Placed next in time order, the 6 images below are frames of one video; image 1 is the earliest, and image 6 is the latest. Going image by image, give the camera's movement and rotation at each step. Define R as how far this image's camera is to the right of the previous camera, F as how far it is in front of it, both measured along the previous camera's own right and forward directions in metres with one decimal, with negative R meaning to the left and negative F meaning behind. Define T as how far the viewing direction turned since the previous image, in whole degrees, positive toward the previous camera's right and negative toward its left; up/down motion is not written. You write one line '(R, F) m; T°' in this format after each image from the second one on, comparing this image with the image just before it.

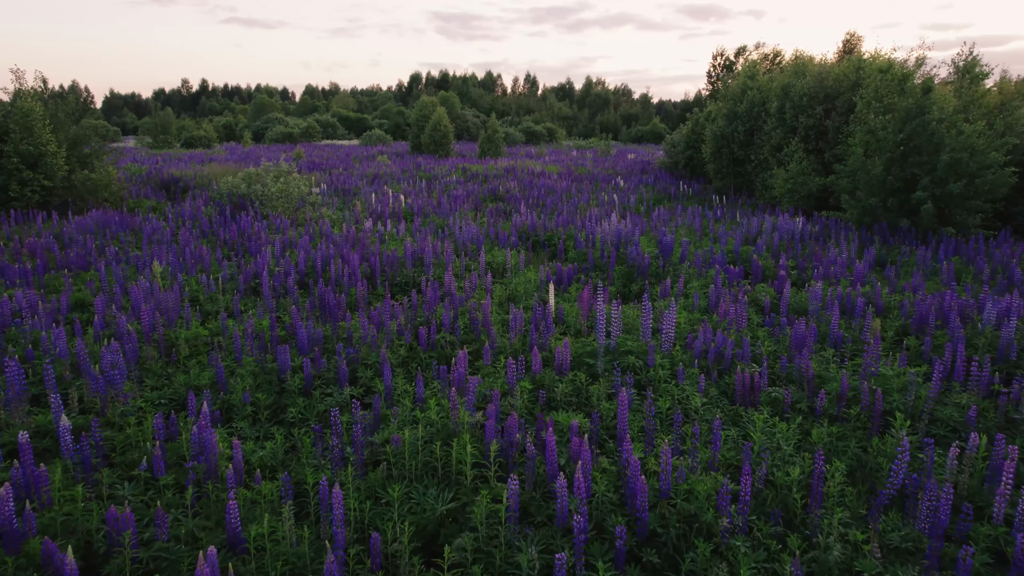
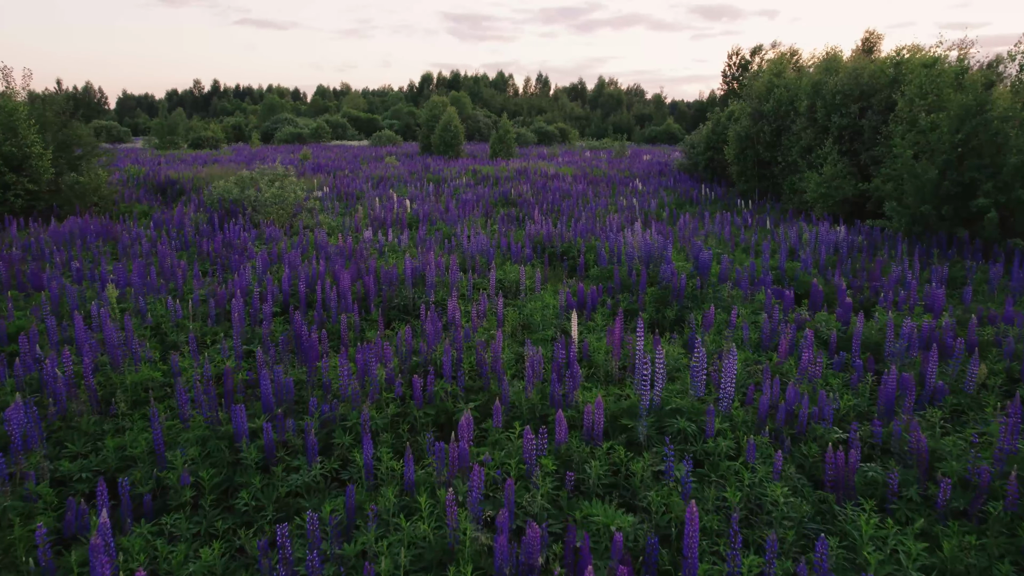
(0.0, +1.0) m; -1°
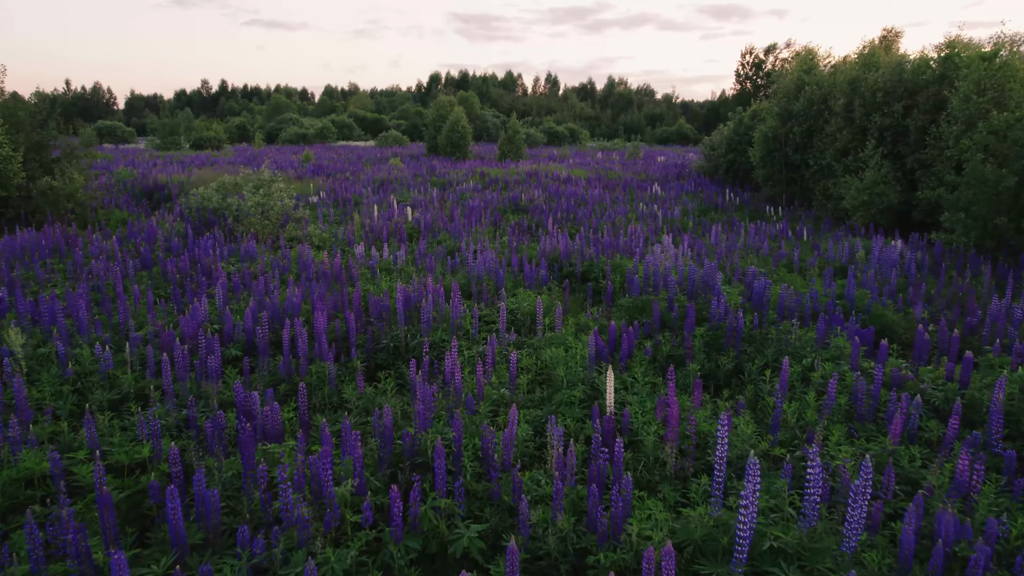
(-0.1, +1.3) m; -1°
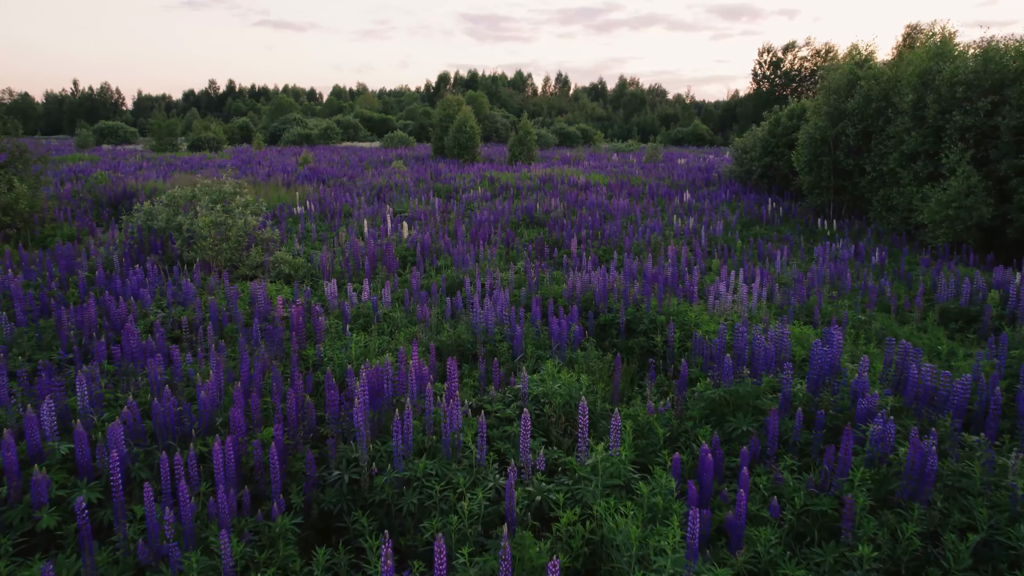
(-0.1, +2.1) m; -1°
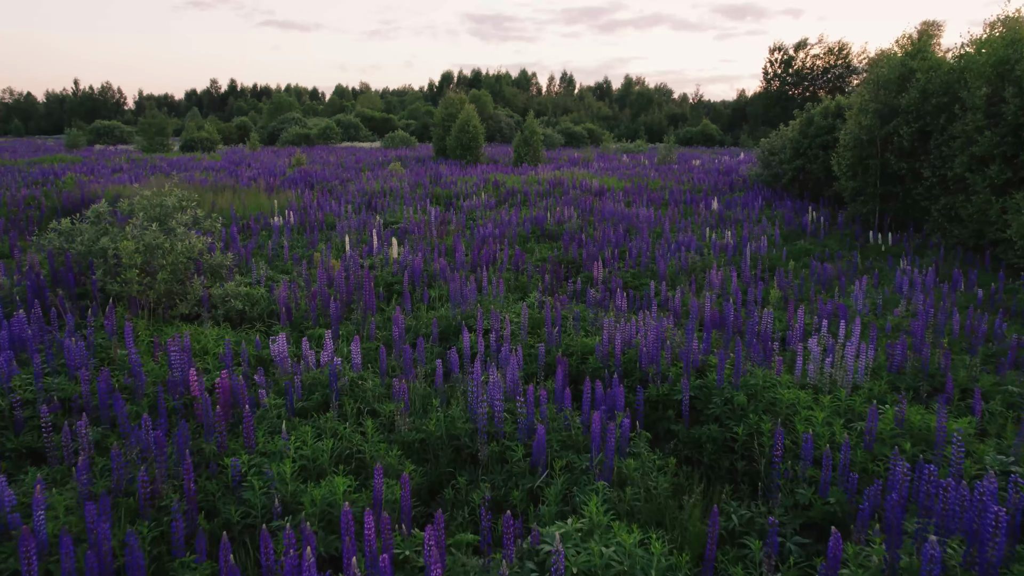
(-0.1, +1.8) m; 0°
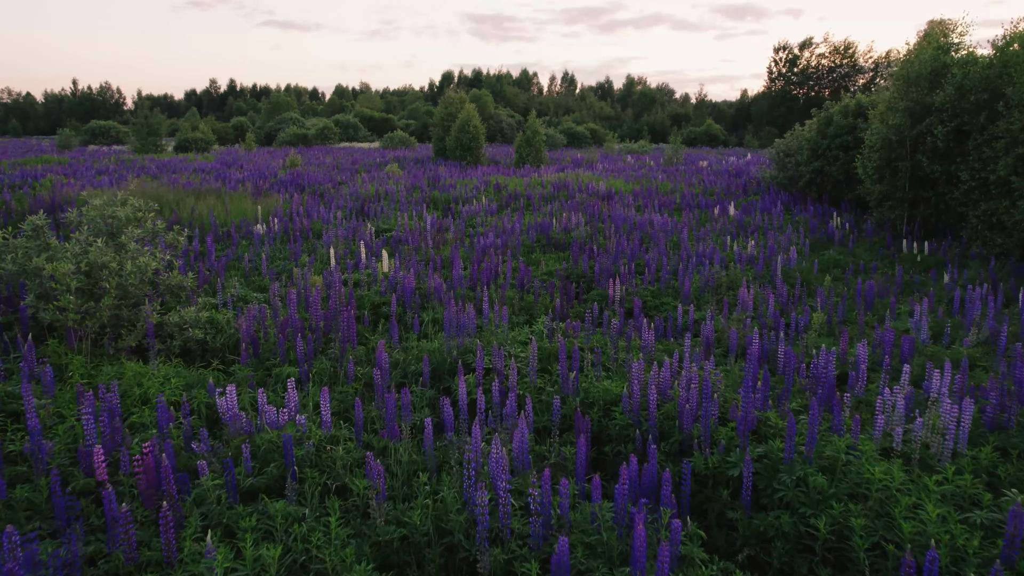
(0.0, +1.0) m; 0°
